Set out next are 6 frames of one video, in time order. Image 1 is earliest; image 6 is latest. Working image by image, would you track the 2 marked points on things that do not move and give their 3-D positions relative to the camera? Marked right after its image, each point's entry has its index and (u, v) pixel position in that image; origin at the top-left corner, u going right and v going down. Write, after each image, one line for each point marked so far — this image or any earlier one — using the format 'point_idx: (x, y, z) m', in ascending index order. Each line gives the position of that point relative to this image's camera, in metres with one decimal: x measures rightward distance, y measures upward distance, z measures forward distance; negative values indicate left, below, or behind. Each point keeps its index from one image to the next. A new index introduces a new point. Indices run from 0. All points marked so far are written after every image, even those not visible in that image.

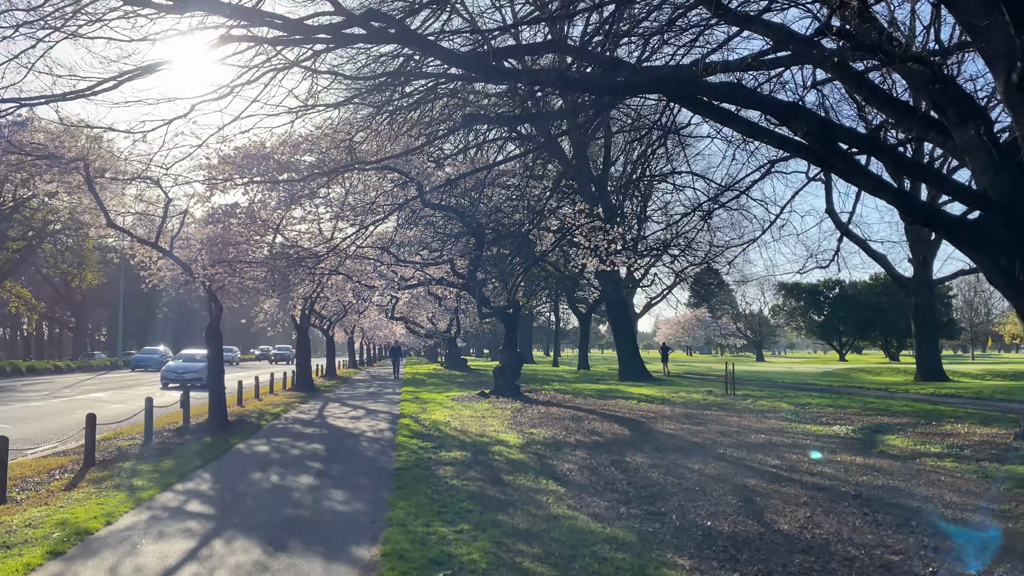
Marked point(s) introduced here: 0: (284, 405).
0: (-4.4, -2.3, +16.2) m
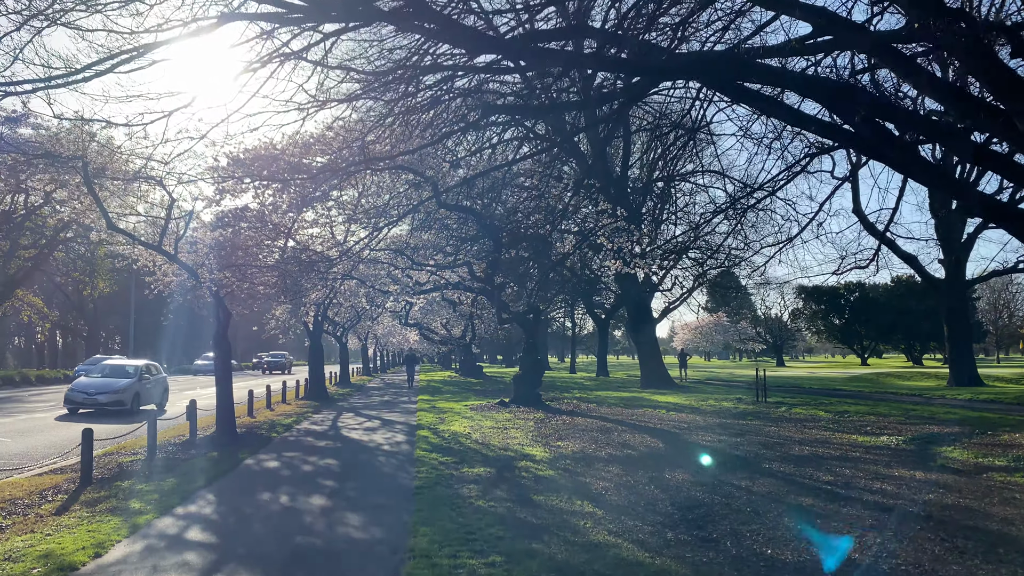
0: (-4.0, -2.4, +15.6) m
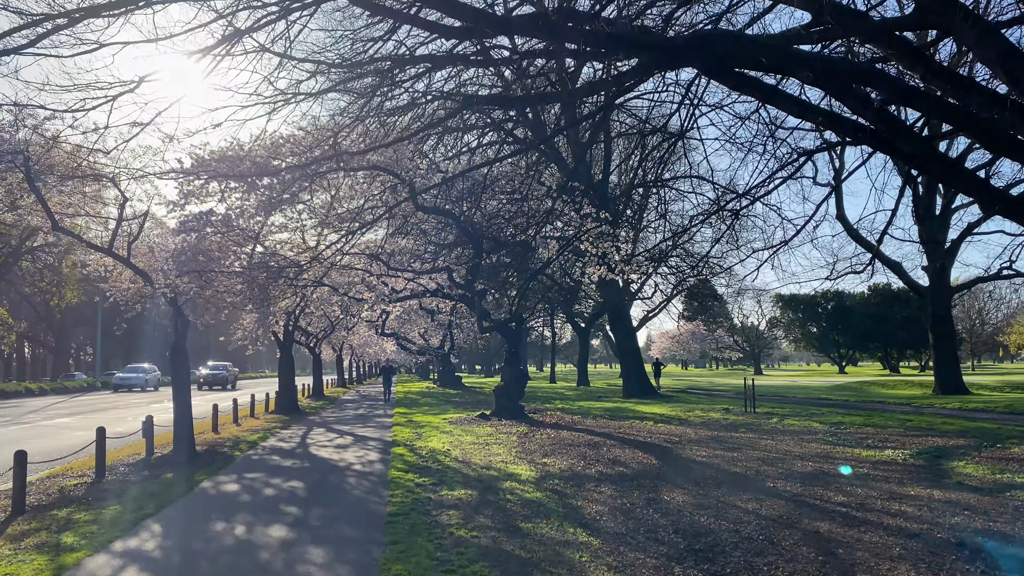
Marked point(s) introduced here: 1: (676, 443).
0: (-4.4, -2.5, +14.6) m
1: (+2.3, -2.2, +11.8) m
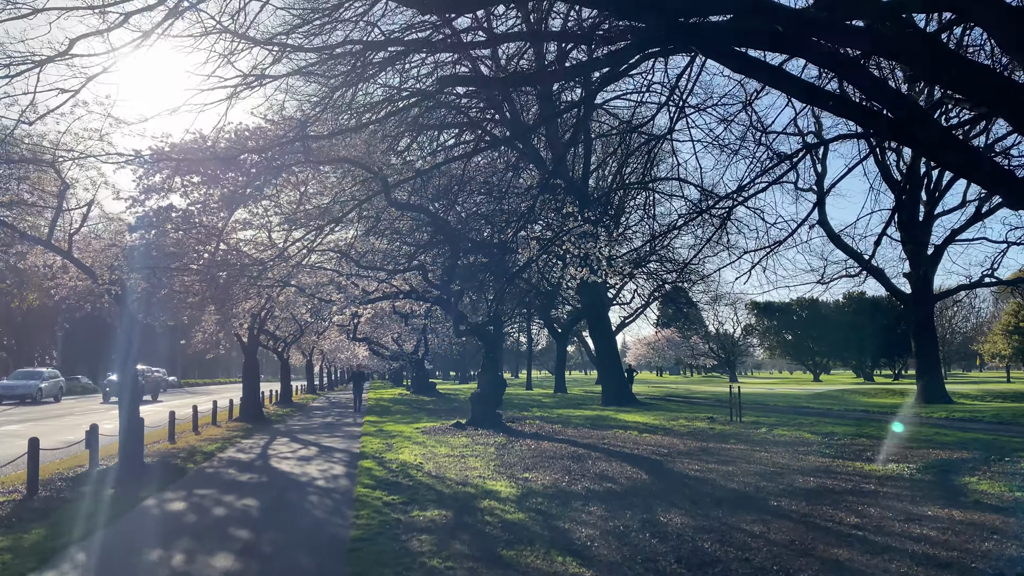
0: (-4.8, -2.5, +13.7) m
1: (+2.0, -2.2, +11.1) m
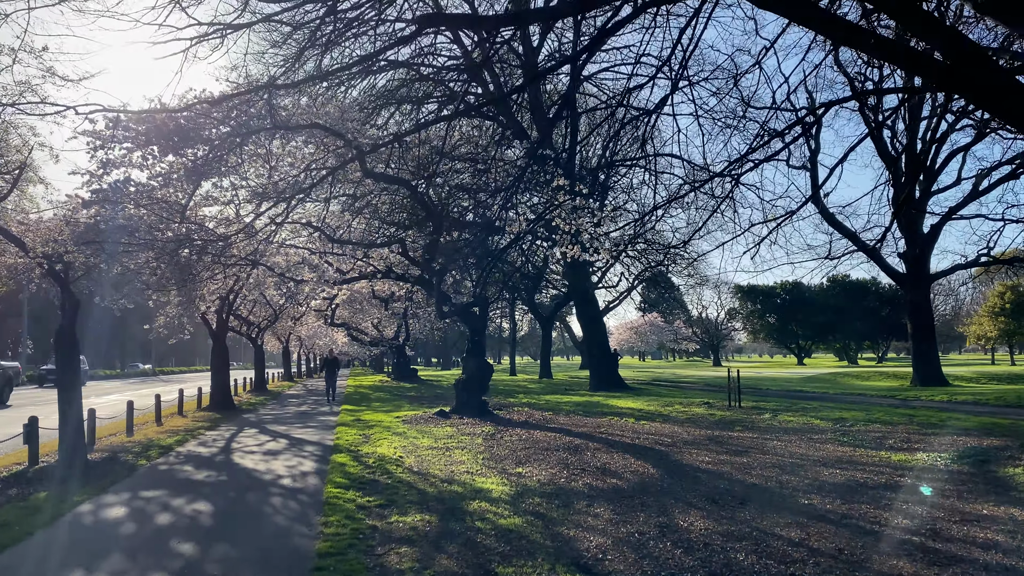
0: (-4.9, -2.2, +12.5) m
1: (+1.9, -1.9, +10.1) m
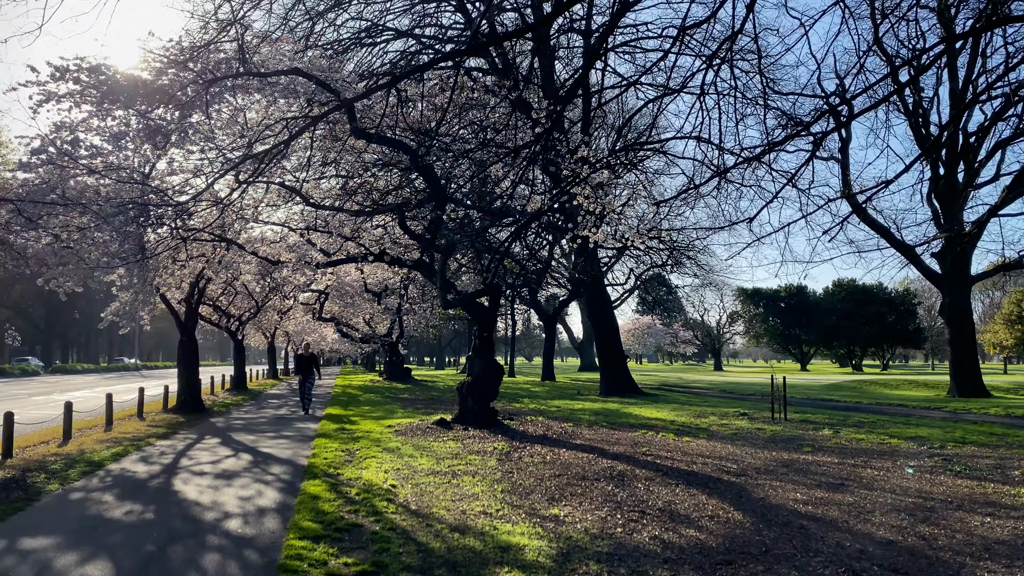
0: (-4.7, -1.9, +10.3) m
1: (+2.1, -1.8, +7.9) m
